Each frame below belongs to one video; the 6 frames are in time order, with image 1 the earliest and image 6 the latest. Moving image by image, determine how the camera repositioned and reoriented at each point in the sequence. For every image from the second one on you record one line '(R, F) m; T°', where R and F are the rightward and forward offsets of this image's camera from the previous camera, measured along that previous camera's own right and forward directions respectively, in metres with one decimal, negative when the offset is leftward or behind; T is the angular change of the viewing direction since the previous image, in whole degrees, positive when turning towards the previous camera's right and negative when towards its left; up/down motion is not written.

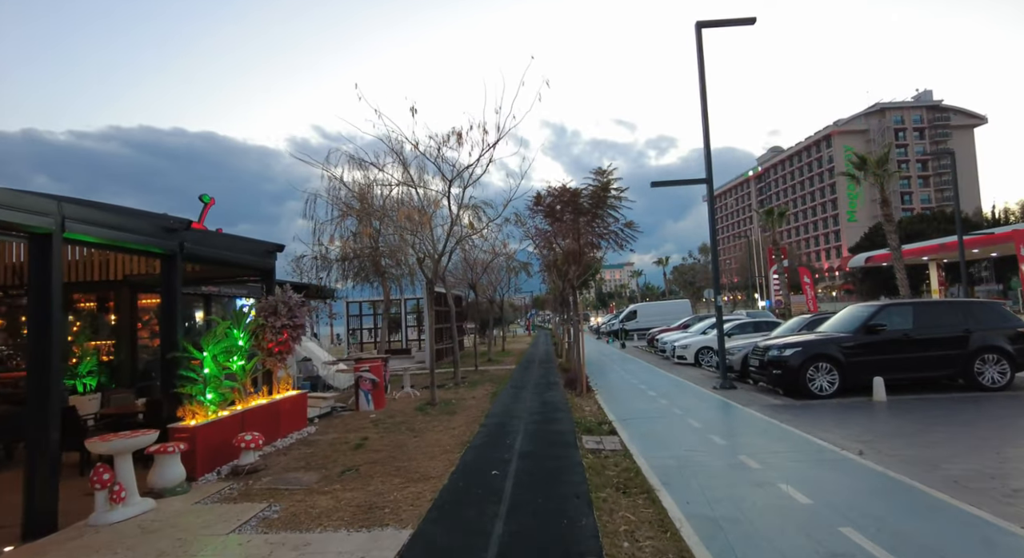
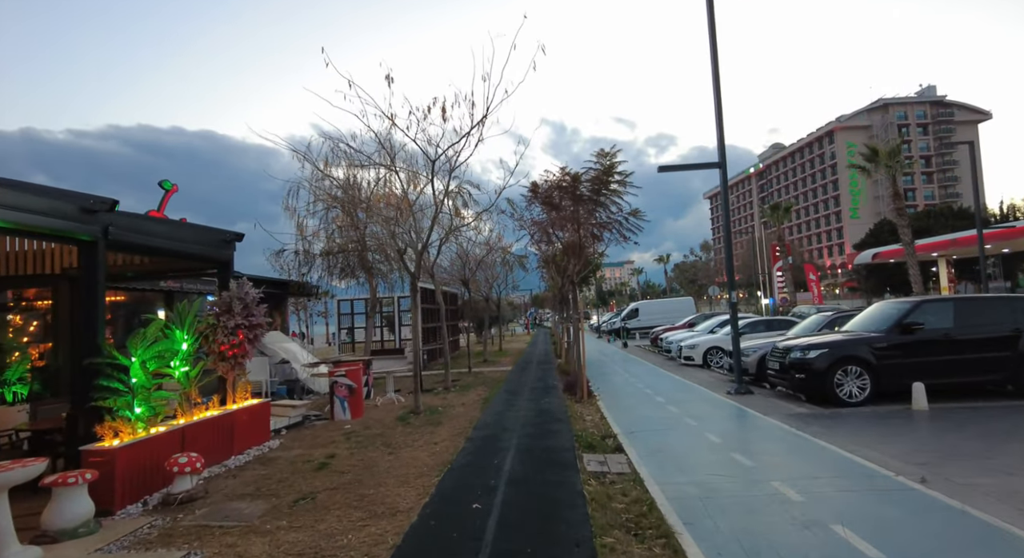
(+0.1, +1.2) m; 0°
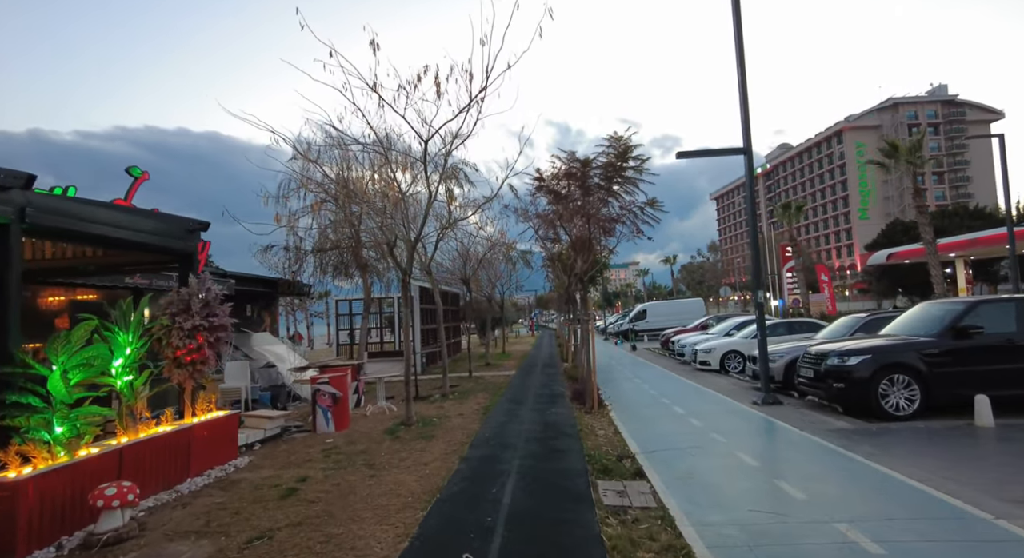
(0.0, +1.1) m; 0°
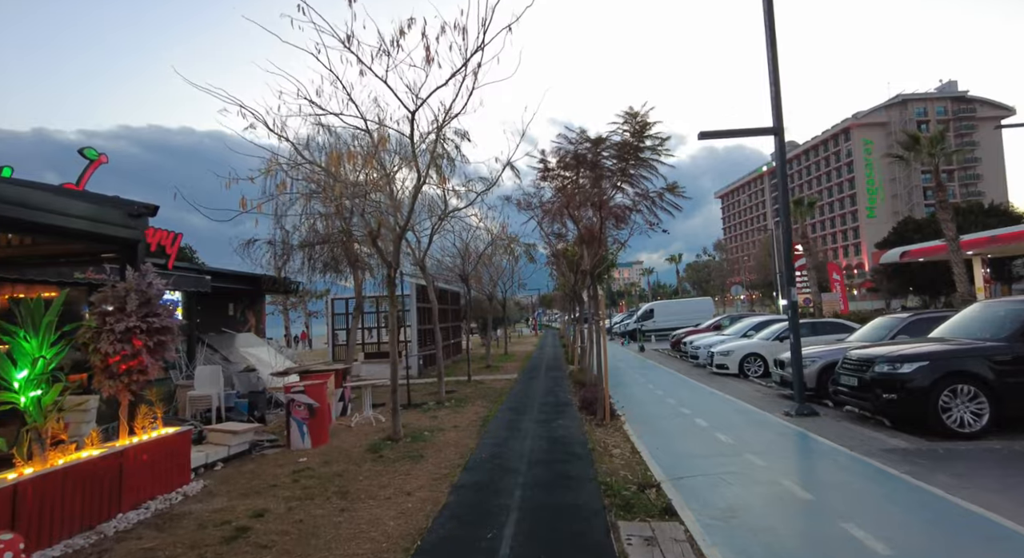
(0.0, +1.2) m; 0°
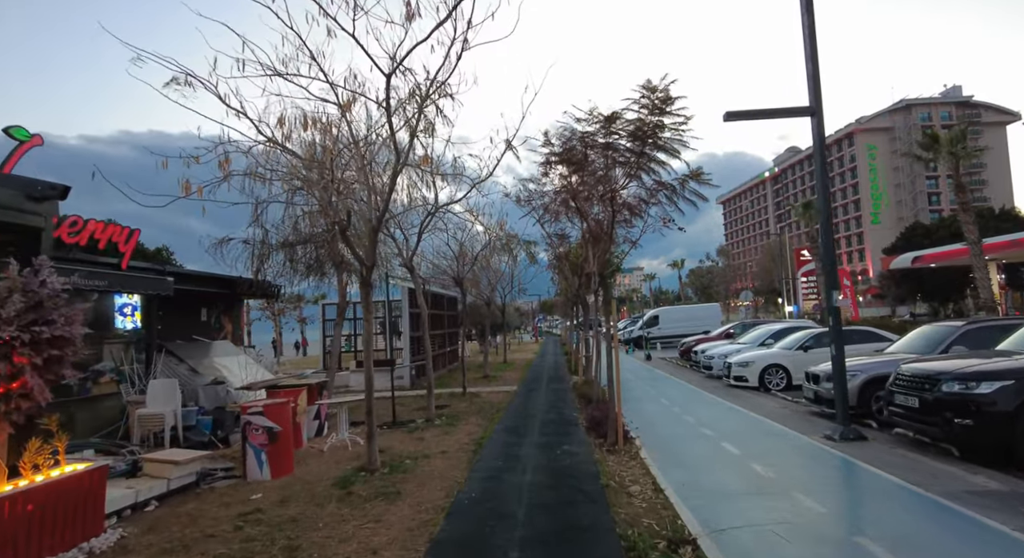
(0.0, +1.3) m; 0°
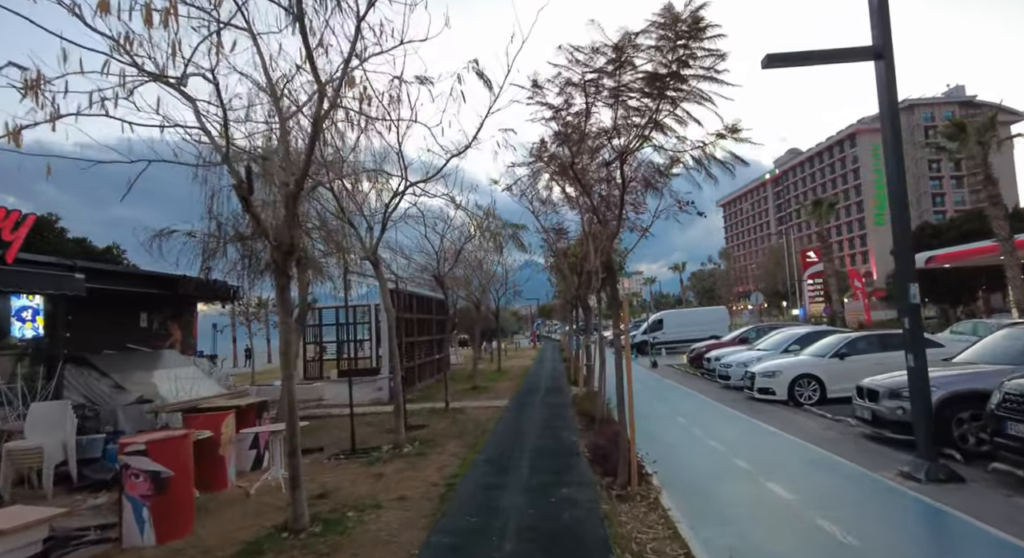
(+0.2, +2.0) m; 0°
